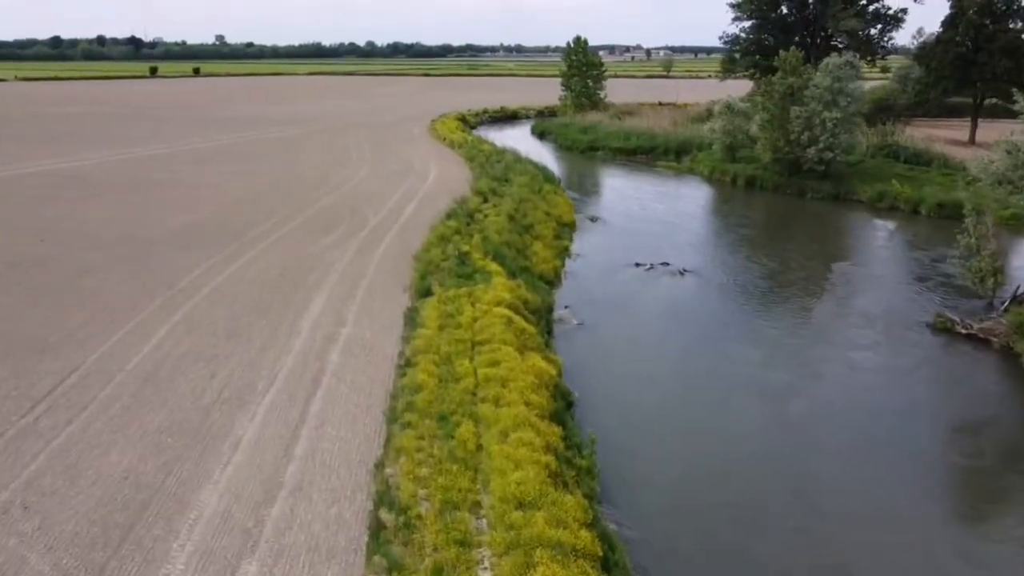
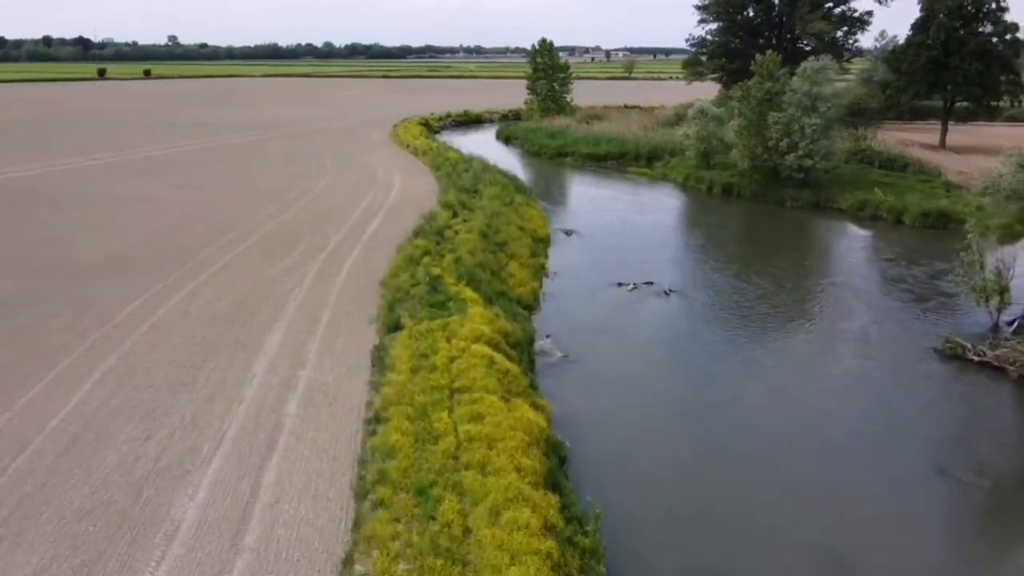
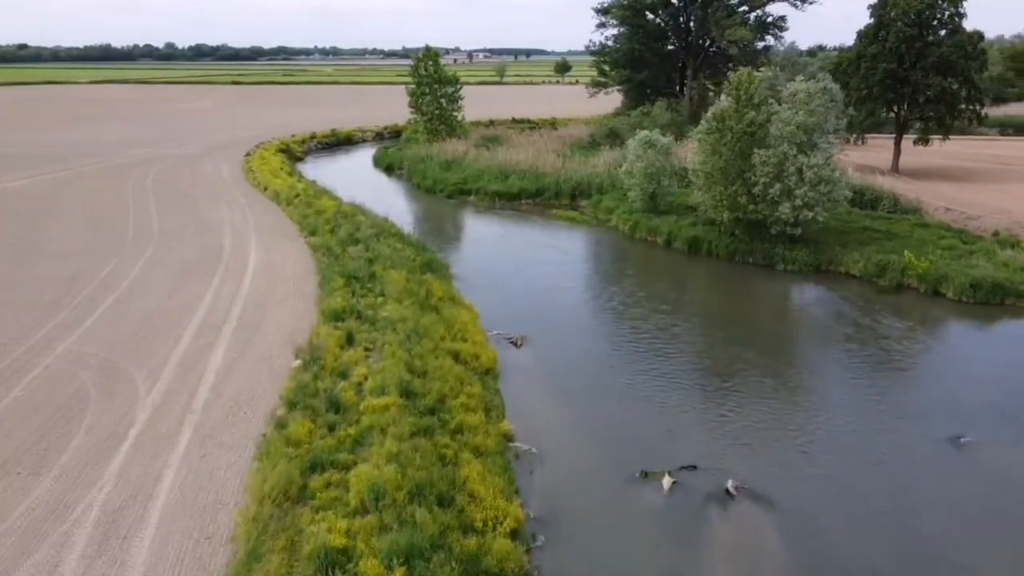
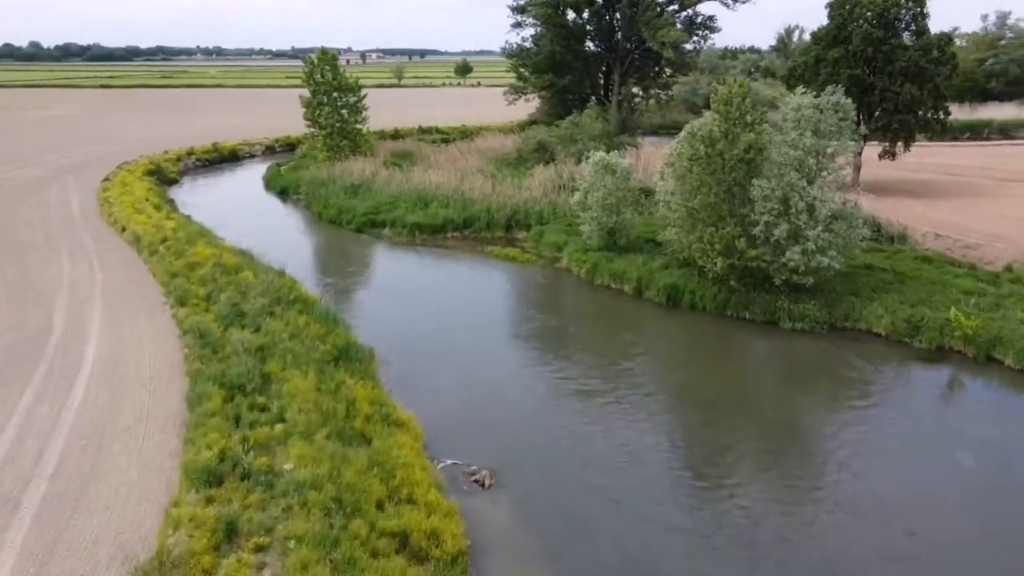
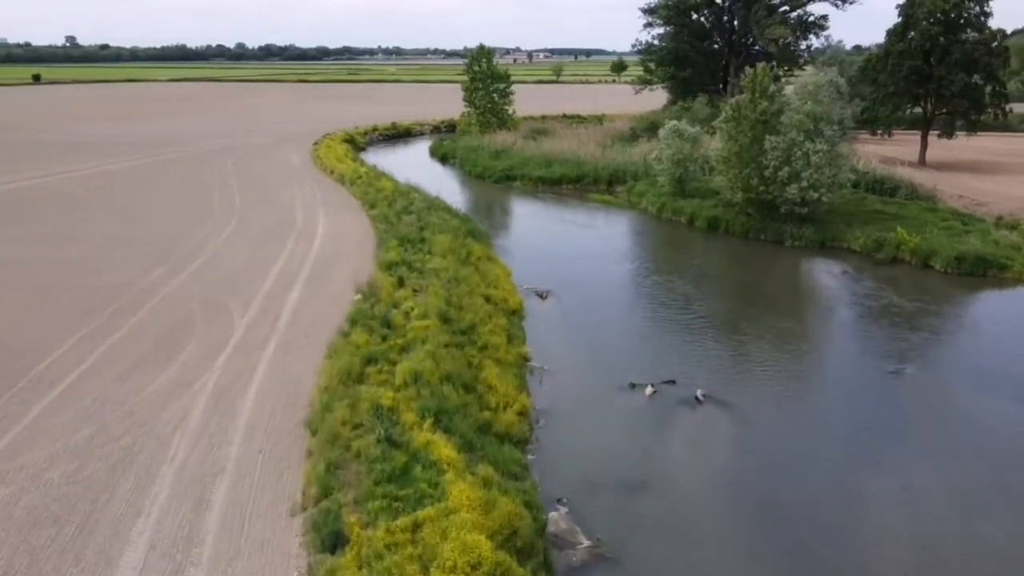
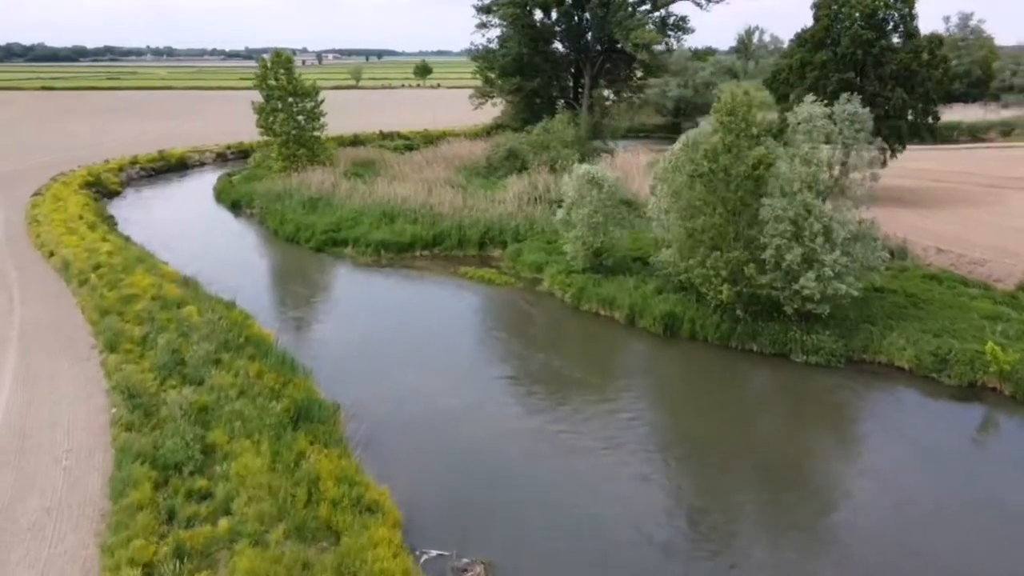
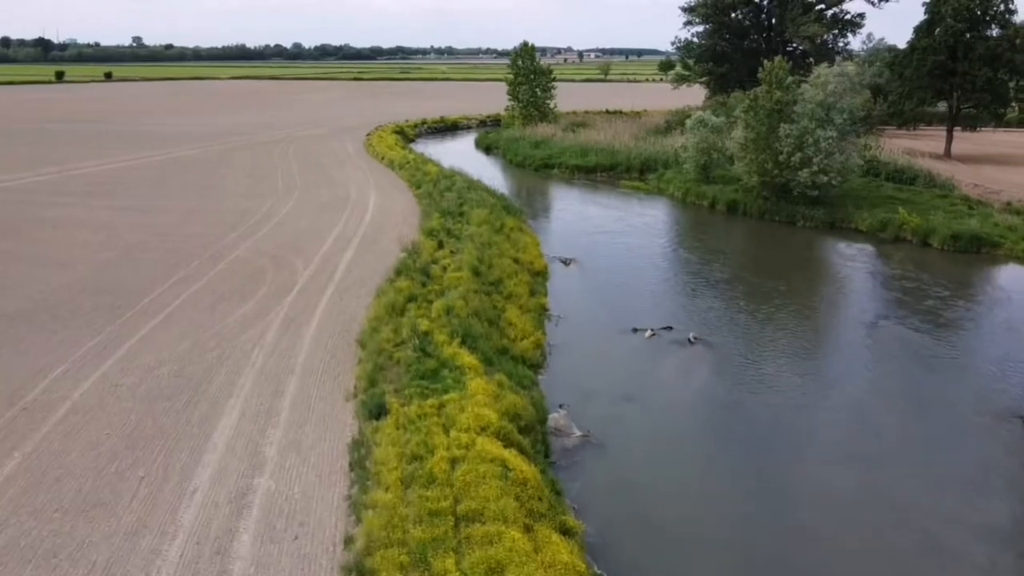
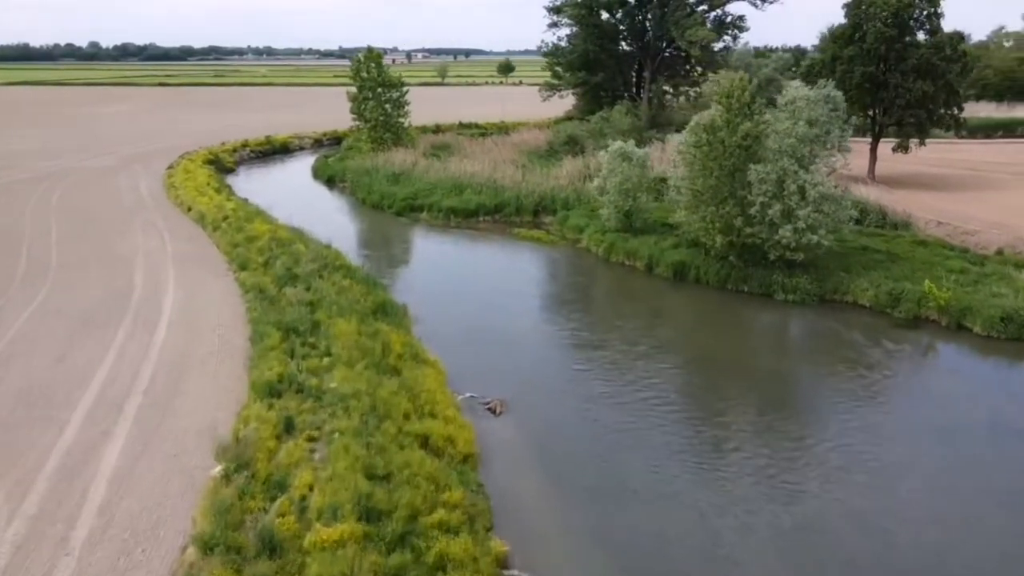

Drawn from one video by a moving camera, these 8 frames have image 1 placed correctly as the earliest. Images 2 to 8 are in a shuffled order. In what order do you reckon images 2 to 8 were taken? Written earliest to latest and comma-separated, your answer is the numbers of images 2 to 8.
2, 7, 5, 3, 8, 4, 6
